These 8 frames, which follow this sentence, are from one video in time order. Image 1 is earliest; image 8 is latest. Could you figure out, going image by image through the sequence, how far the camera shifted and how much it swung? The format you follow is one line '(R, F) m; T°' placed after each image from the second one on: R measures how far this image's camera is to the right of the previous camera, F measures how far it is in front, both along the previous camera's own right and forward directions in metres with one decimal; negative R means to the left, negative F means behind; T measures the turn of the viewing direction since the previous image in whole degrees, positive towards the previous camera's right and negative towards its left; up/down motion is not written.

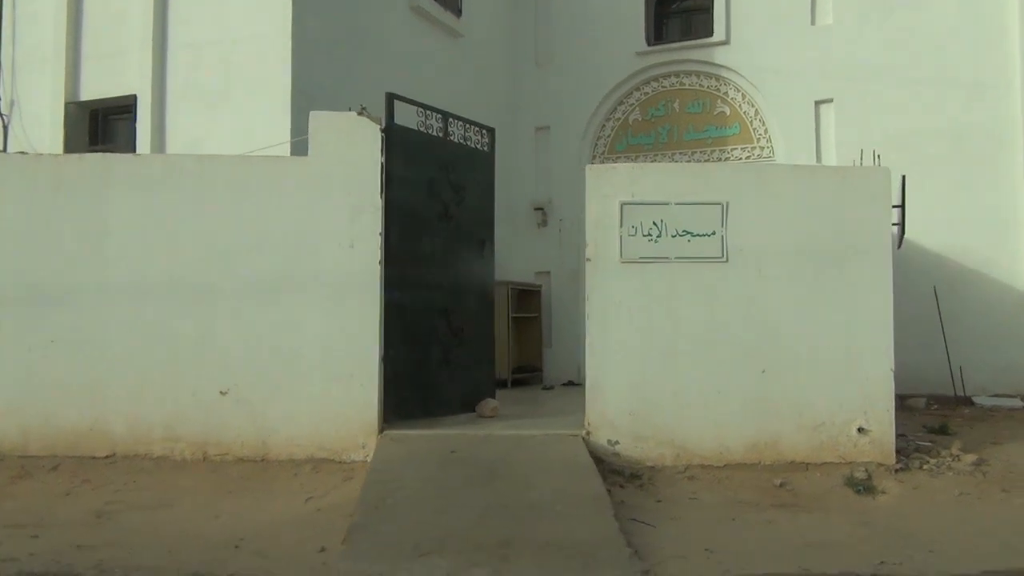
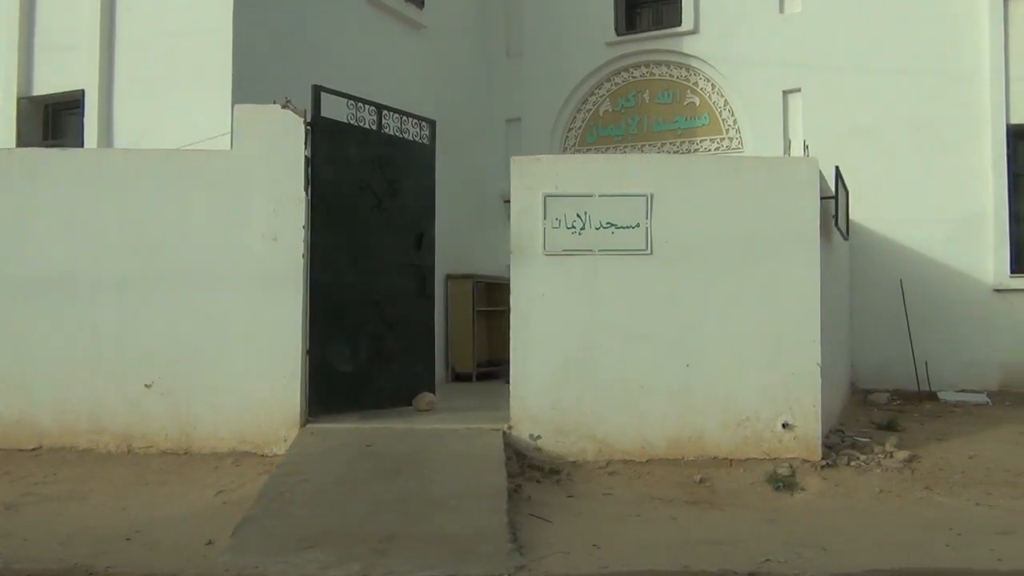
(+0.6, 0.0) m; -1°
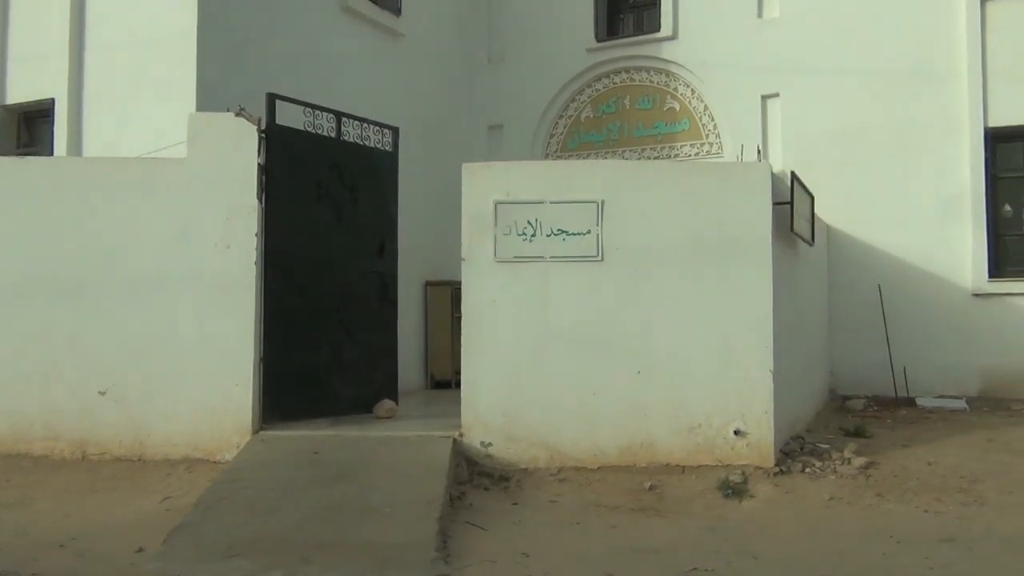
(+0.4, 0.0) m; -1°
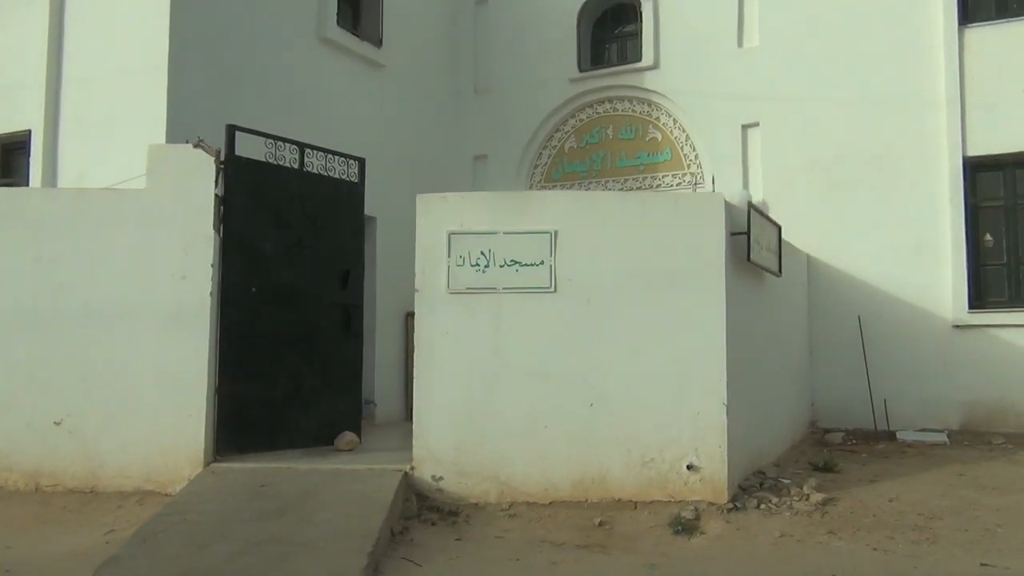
(+0.4, 0.0) m; -1°
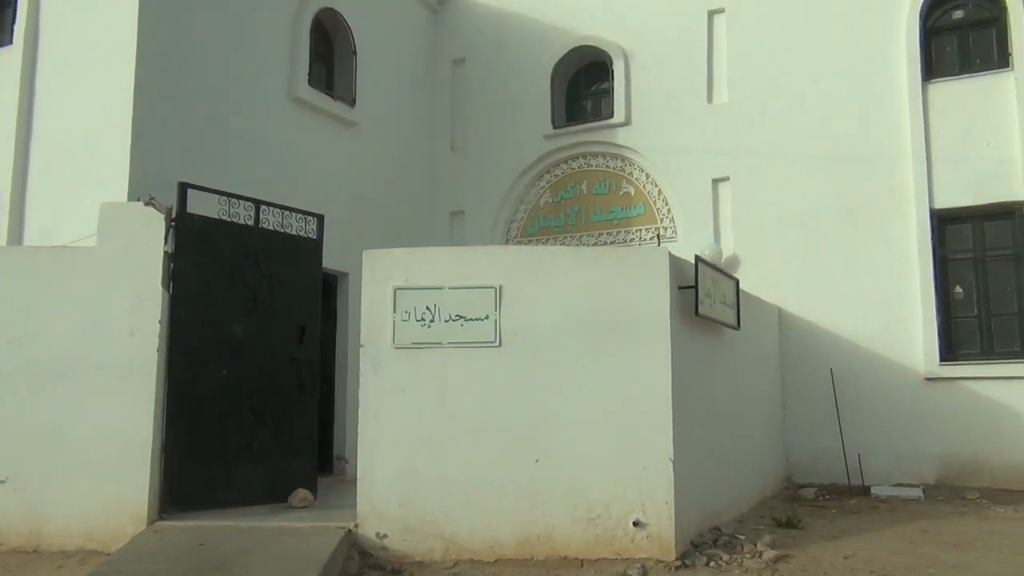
(+0.3, 0.0) m; -1°
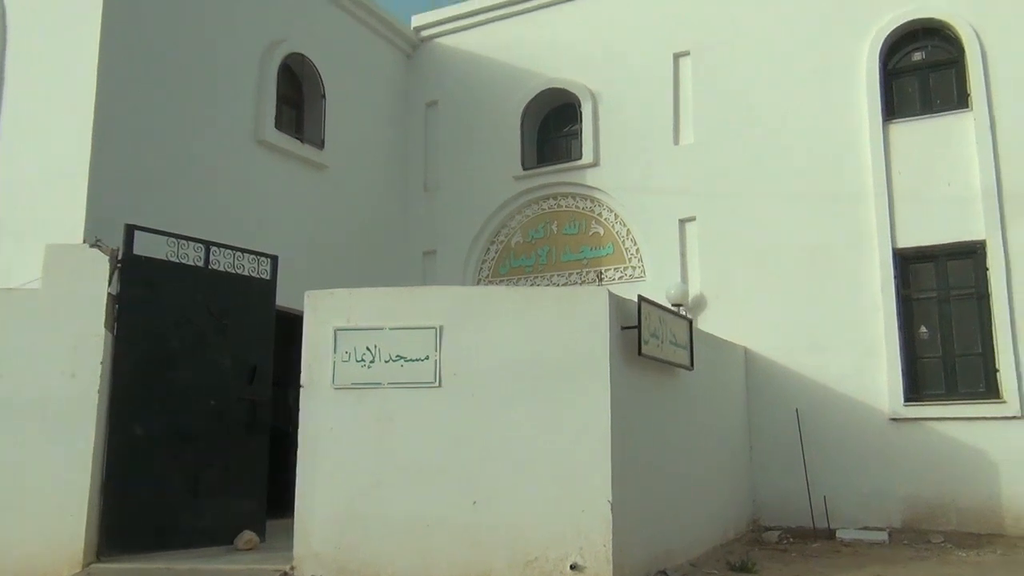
(+0.4, 0.0) m; 0°
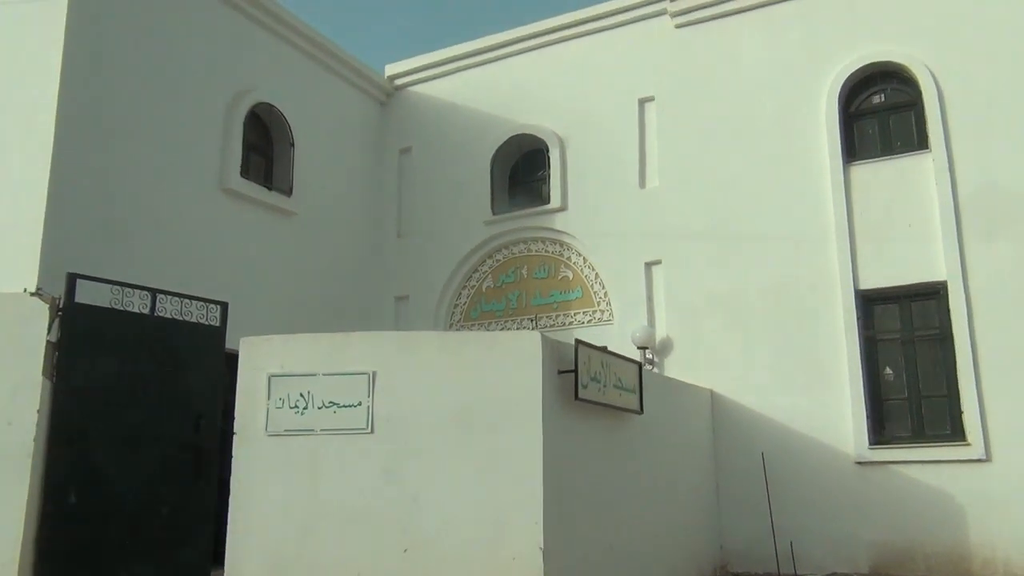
(+0.4, 0.0) m; -1°
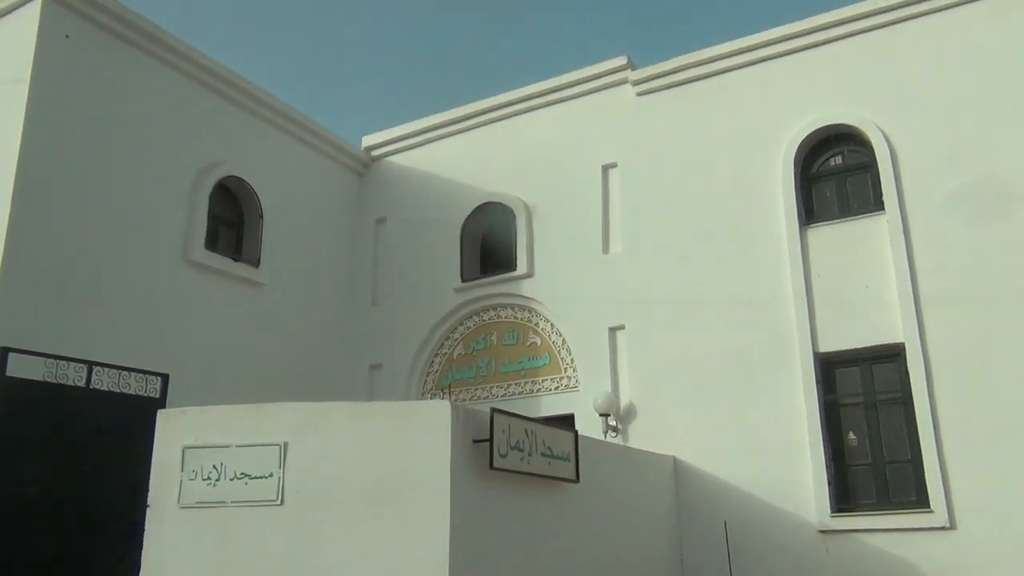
(+0.7, 0.0) m; -2°
